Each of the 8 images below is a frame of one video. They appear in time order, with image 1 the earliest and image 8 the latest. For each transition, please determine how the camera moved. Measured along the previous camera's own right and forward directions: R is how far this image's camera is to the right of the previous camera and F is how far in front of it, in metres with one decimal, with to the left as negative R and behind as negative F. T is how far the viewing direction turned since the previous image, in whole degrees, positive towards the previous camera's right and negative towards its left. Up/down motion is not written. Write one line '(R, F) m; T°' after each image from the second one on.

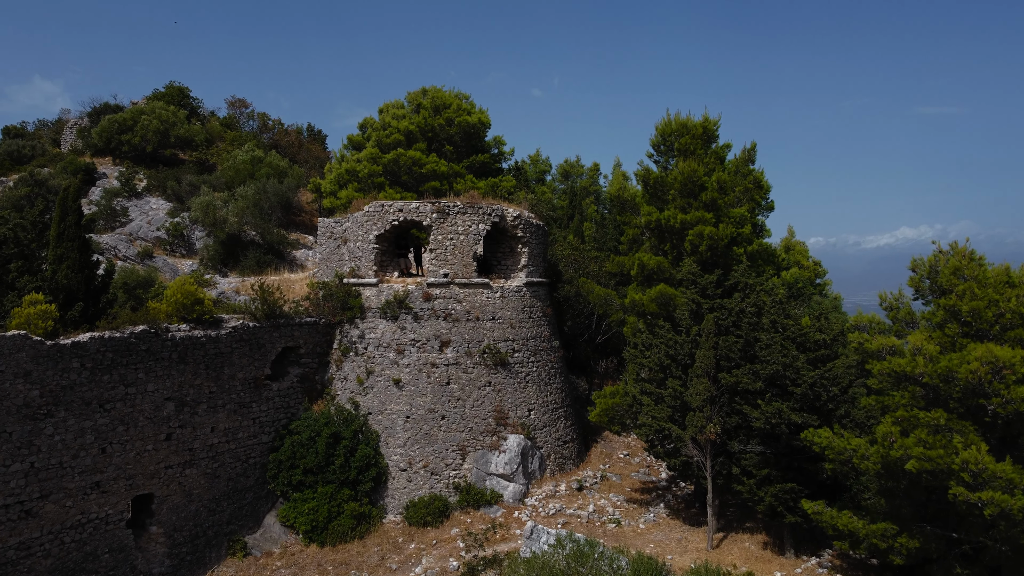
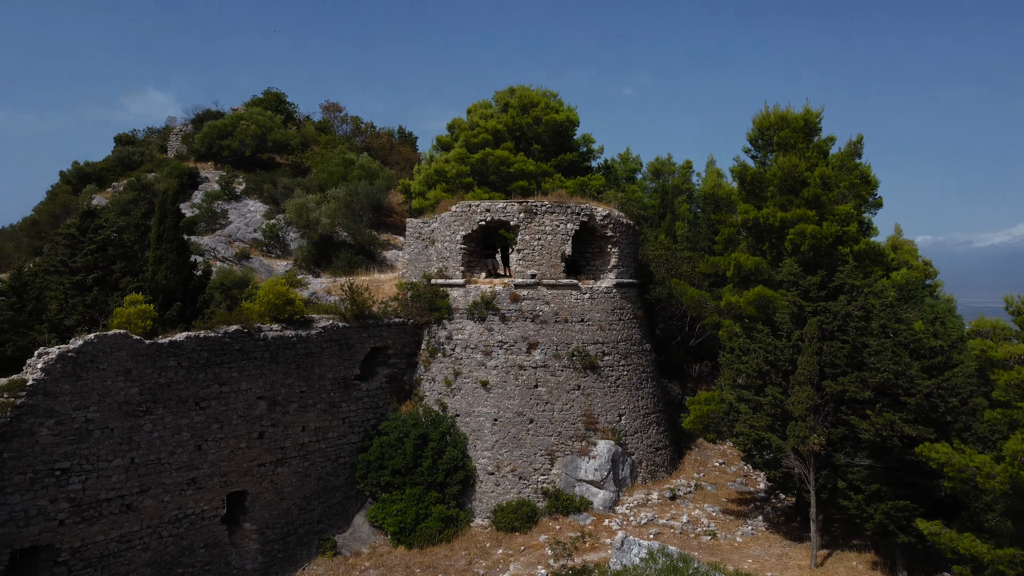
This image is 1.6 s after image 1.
(0.0, +0.3) m; -6°
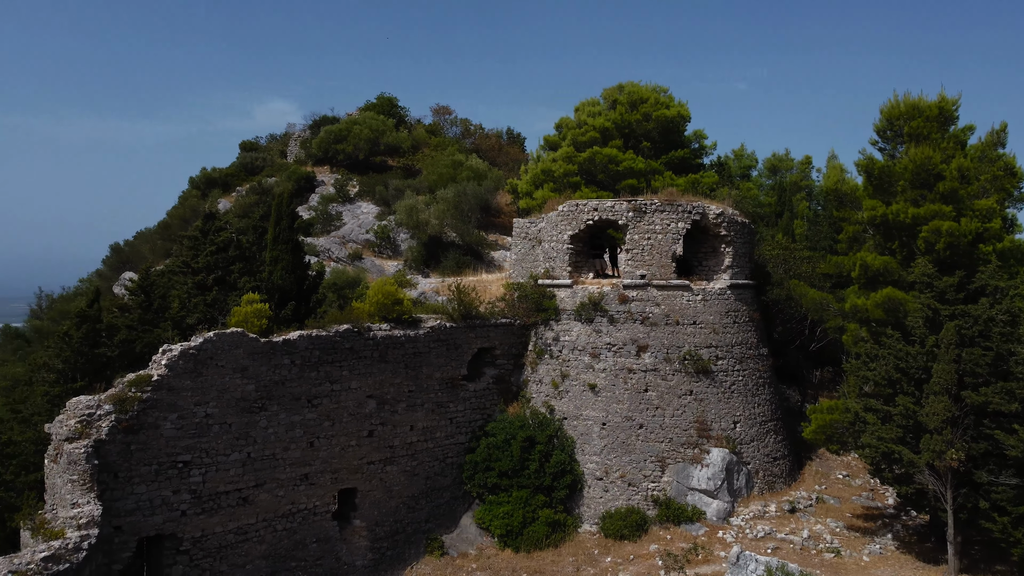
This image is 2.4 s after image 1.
(0.0, +0.2) m; -8°
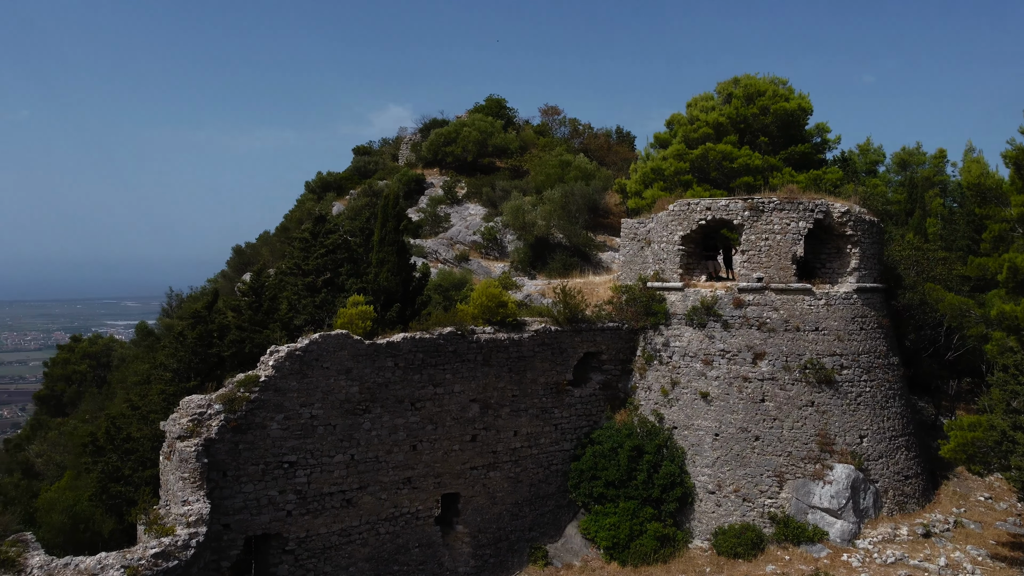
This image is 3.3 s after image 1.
(0.0, +0.3) m; -8°
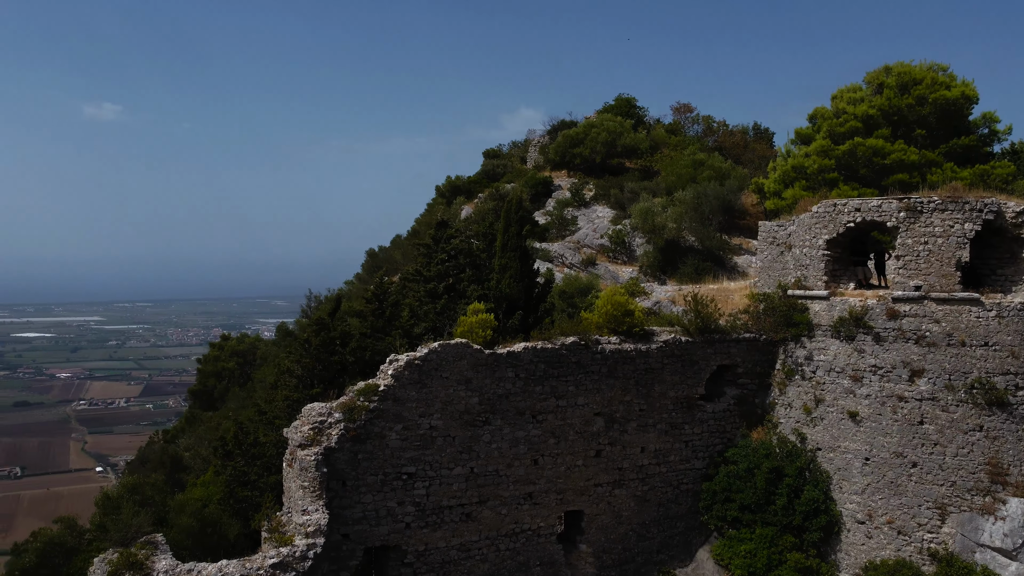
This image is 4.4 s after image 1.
(0.0, +0.5) m; -9°
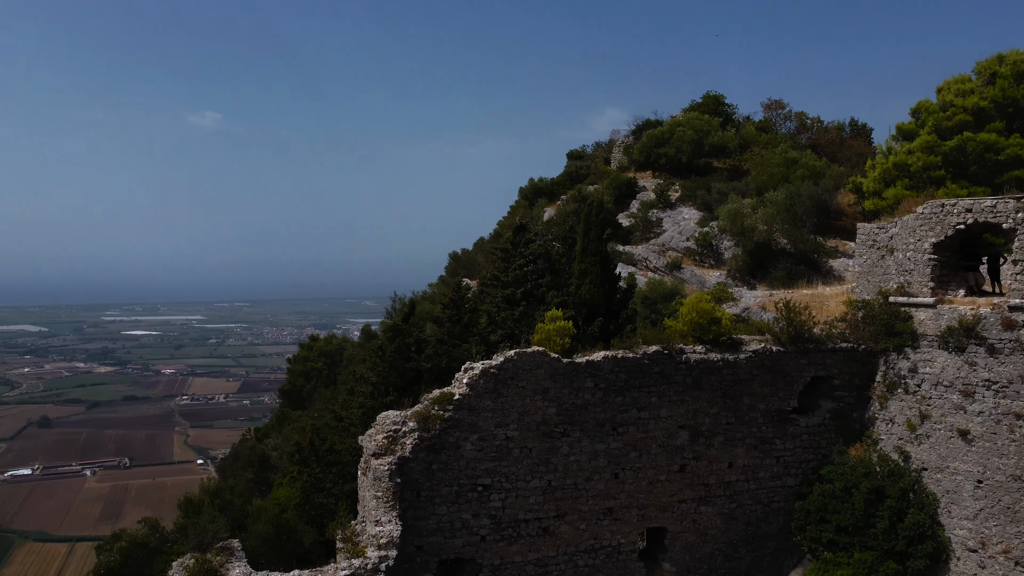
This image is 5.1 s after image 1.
(+0.1, +0.3) m; -6°
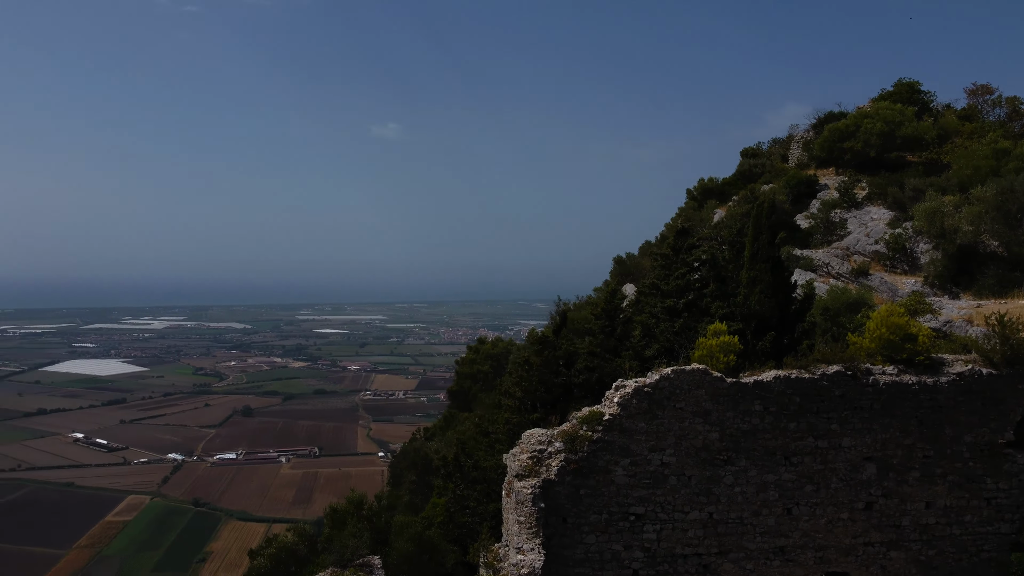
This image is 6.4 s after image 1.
(+0.1, +0.7) m; -12°
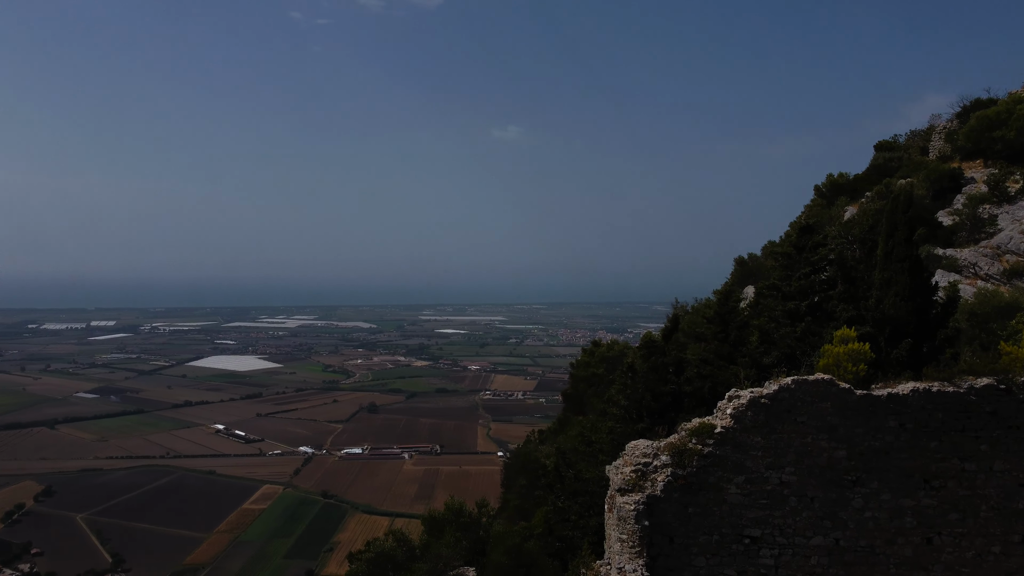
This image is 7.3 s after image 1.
(+0.1, +0.4) m; -8°
